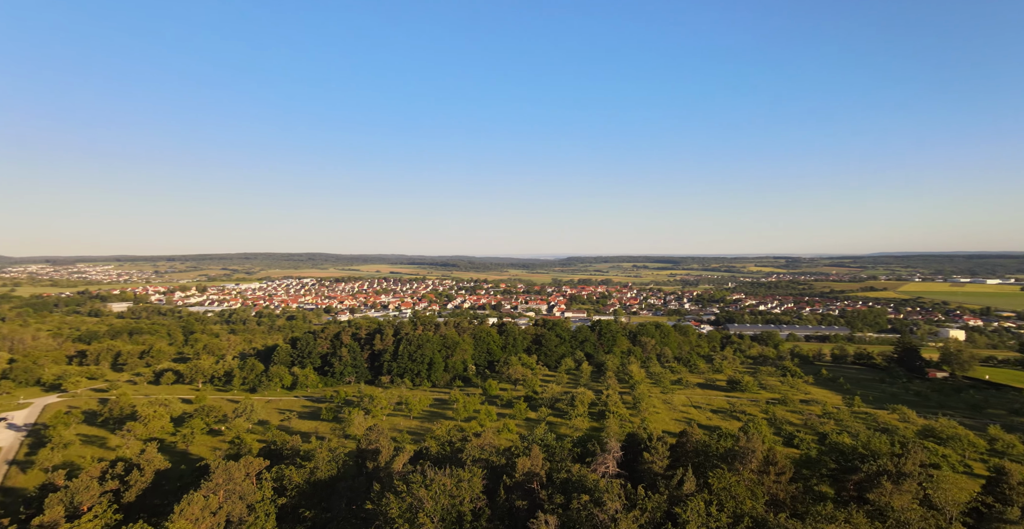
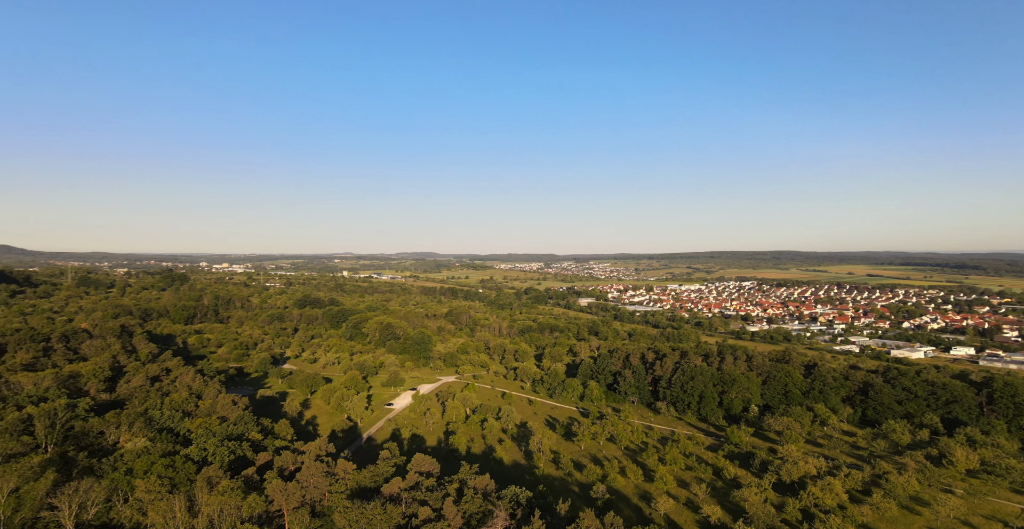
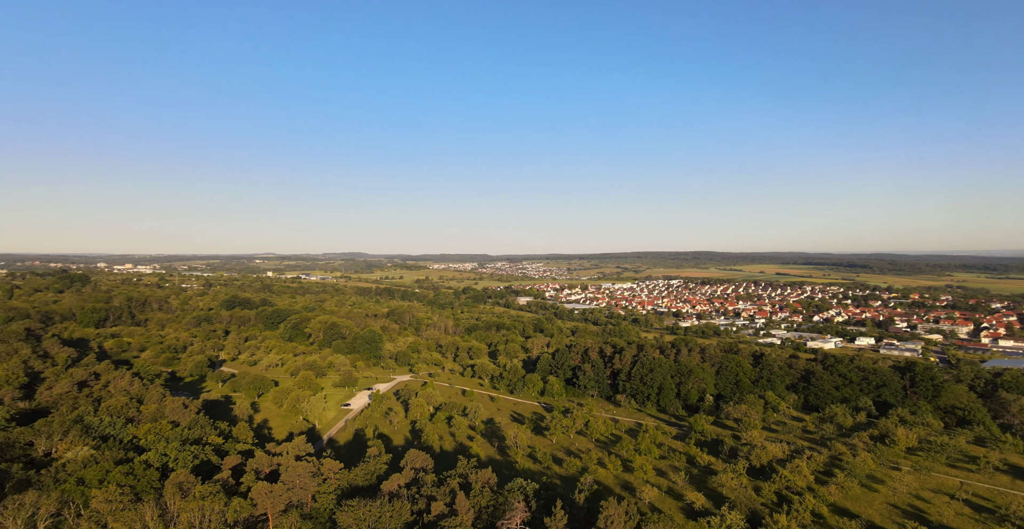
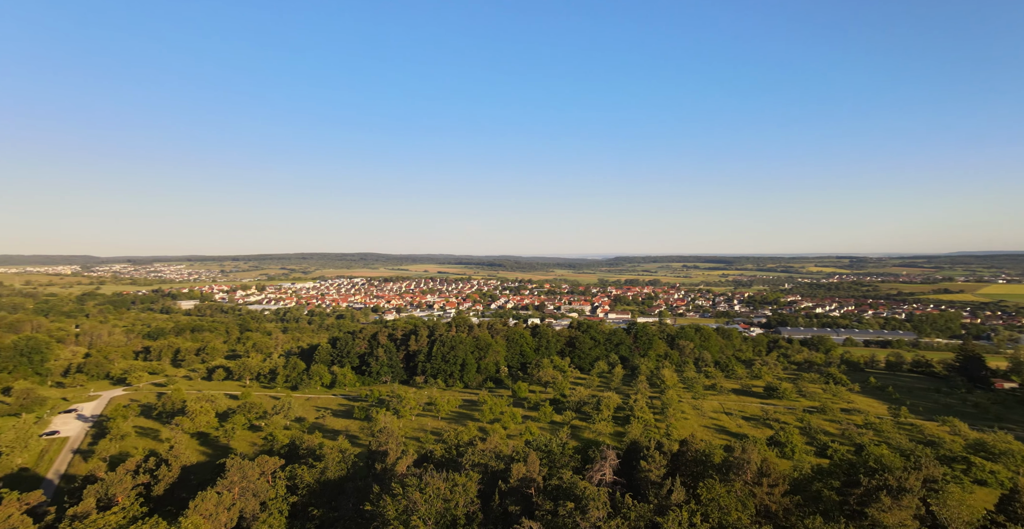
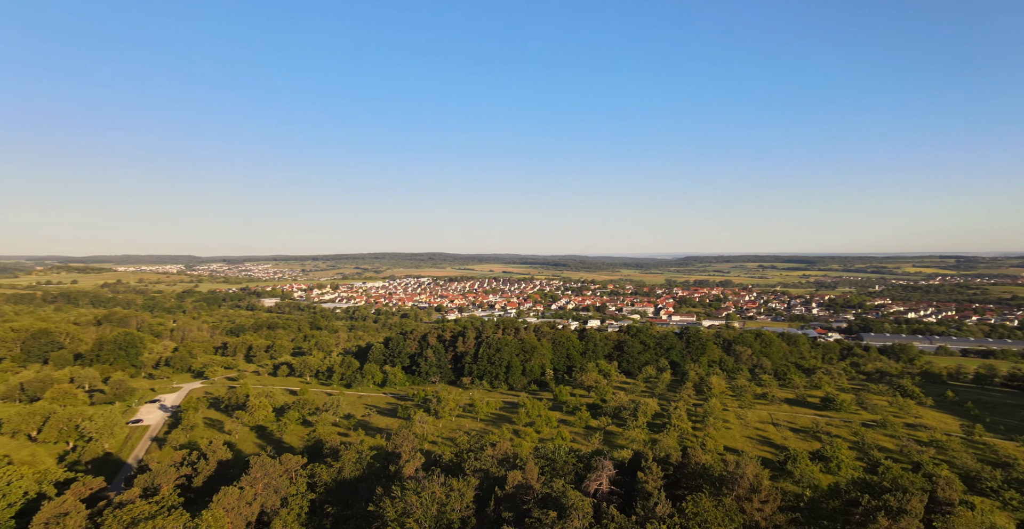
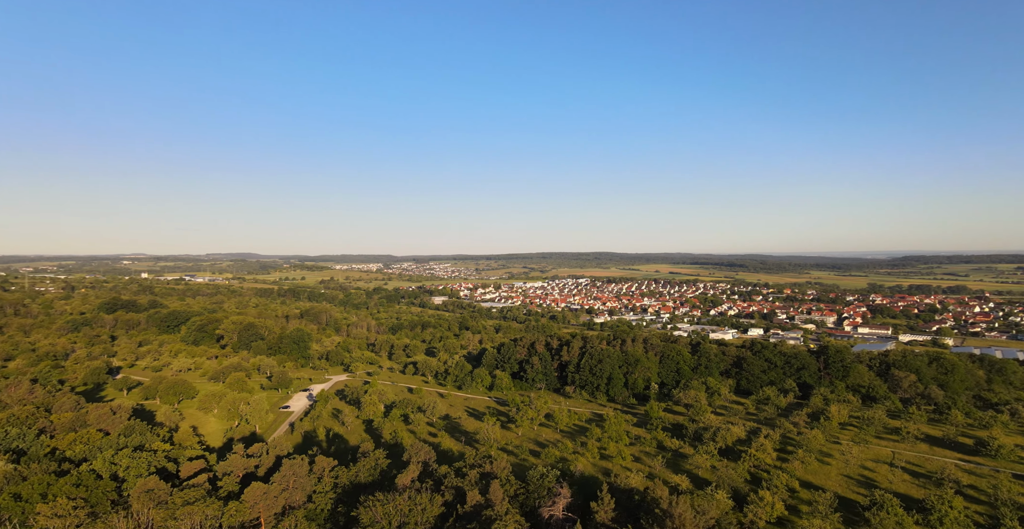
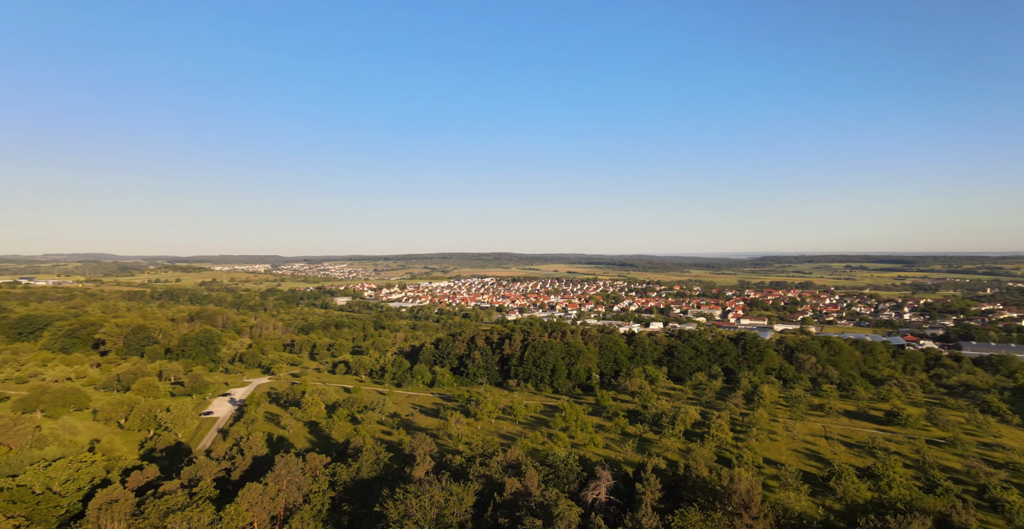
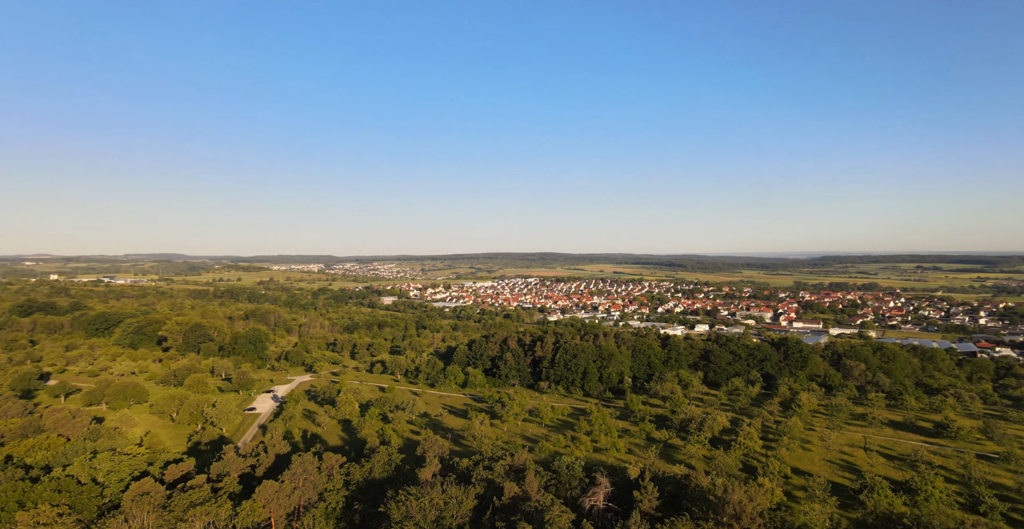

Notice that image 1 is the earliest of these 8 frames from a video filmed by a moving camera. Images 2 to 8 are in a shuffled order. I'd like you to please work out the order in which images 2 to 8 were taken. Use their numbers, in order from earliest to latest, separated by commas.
4, 5, 7, 8, 6, 3, 2
